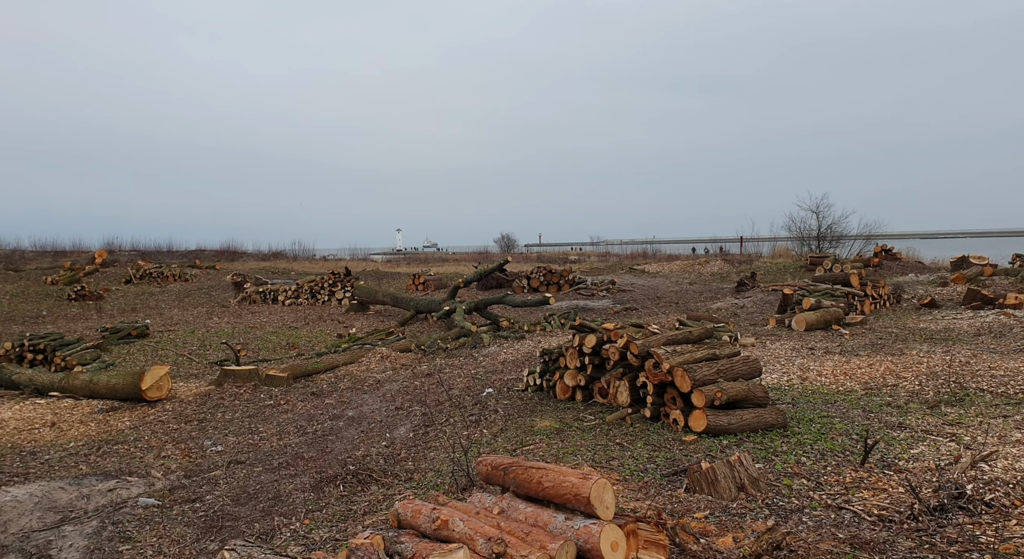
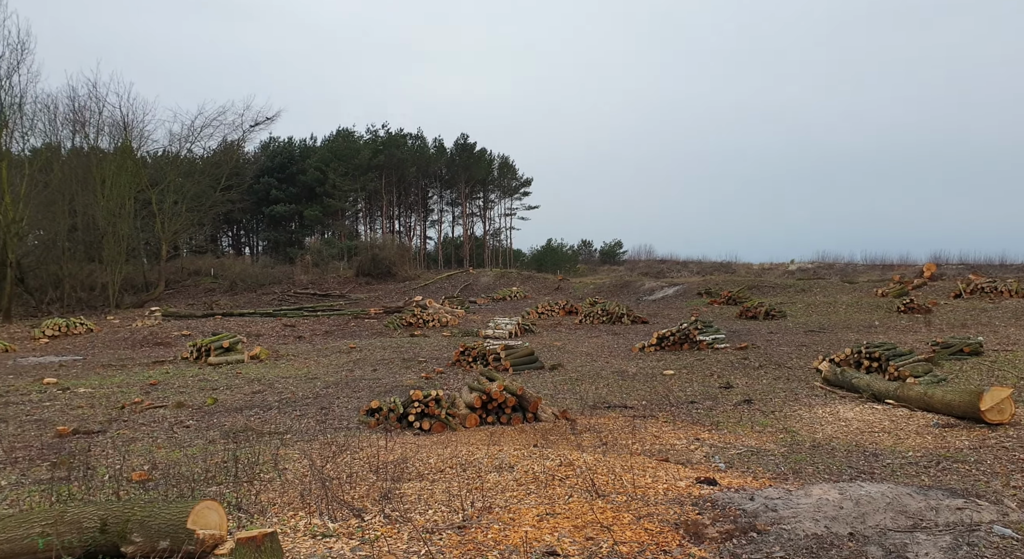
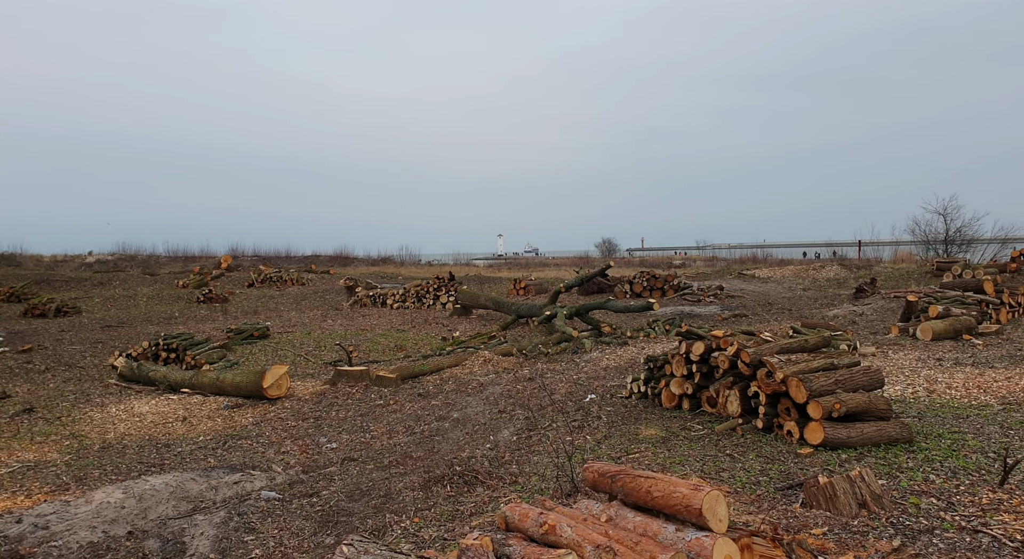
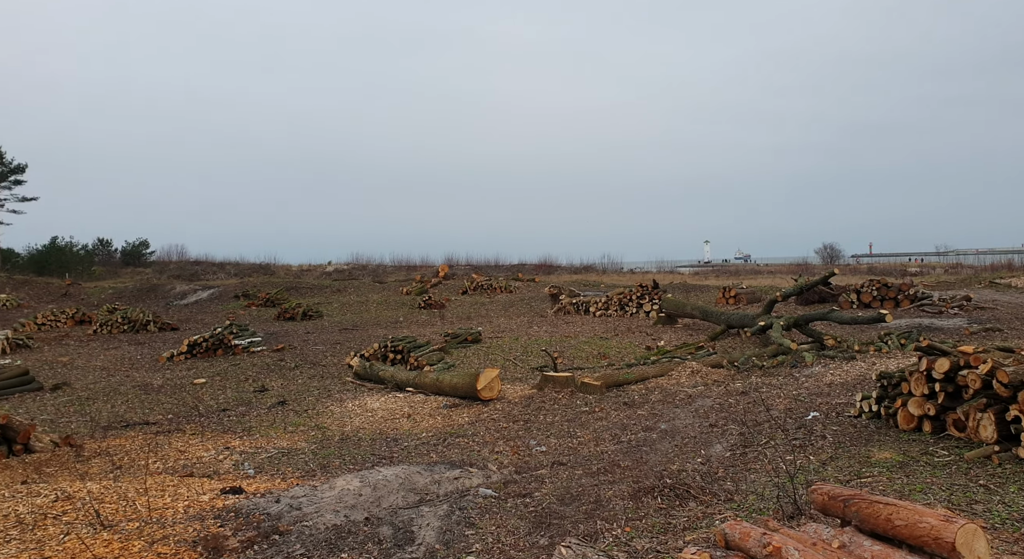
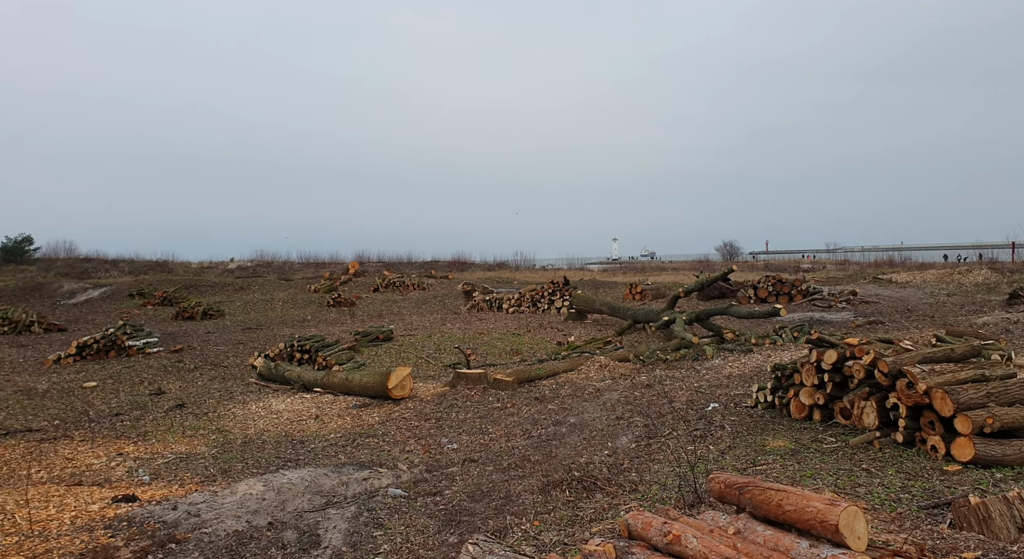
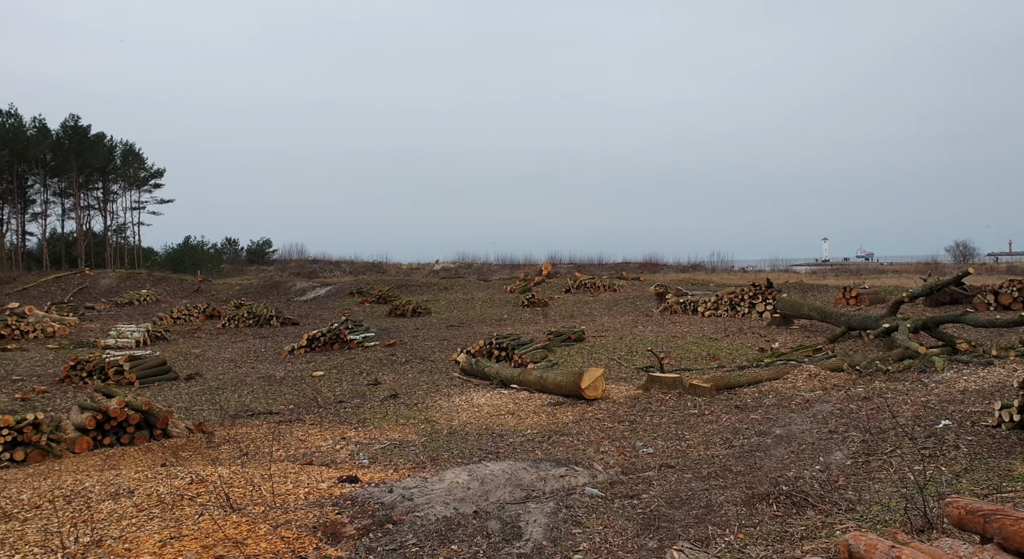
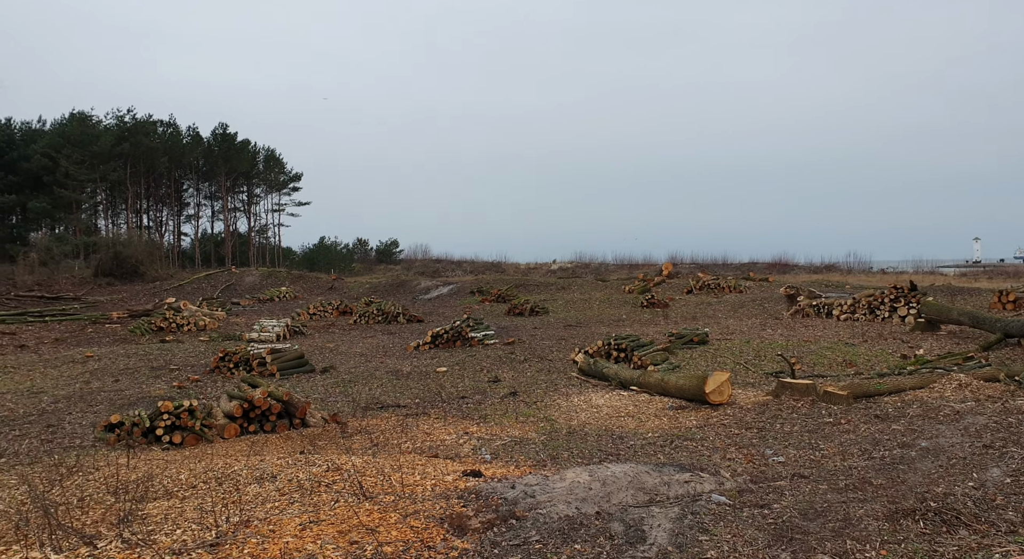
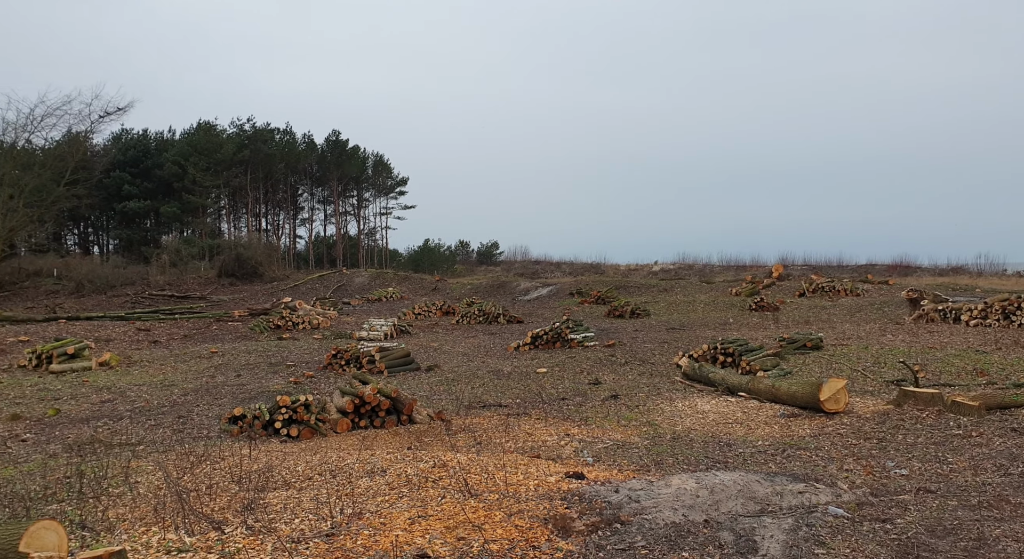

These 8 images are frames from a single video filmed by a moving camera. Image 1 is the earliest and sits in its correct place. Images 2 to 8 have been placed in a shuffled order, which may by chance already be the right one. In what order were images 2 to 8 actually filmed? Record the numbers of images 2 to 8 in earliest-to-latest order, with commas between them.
3, 5, 4, 6, 7, 8, 2
